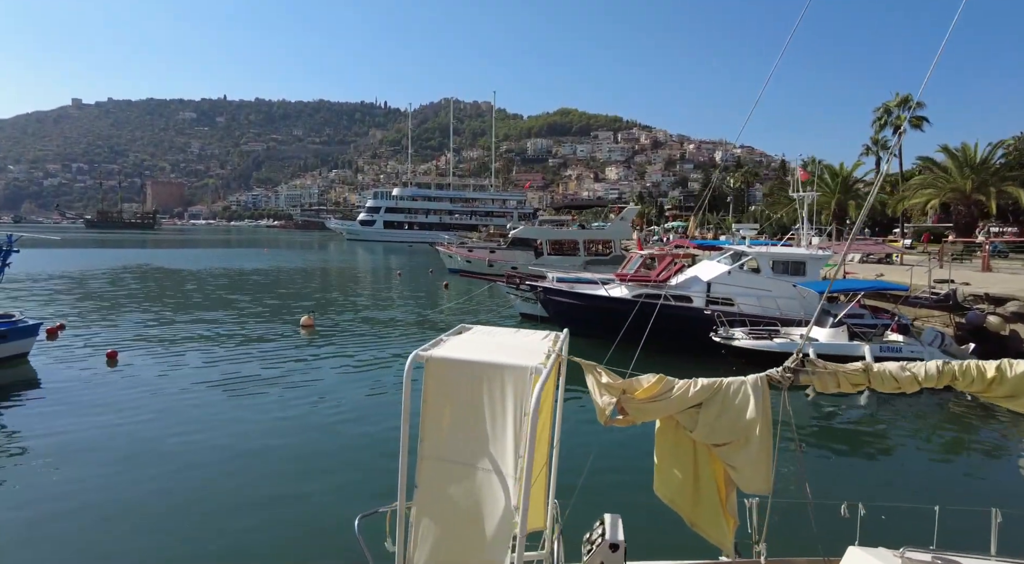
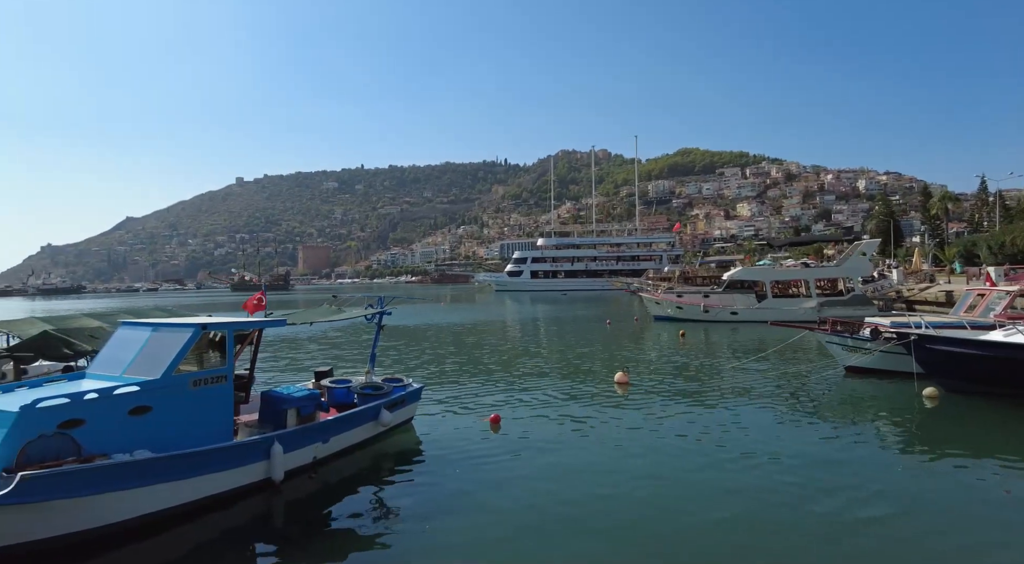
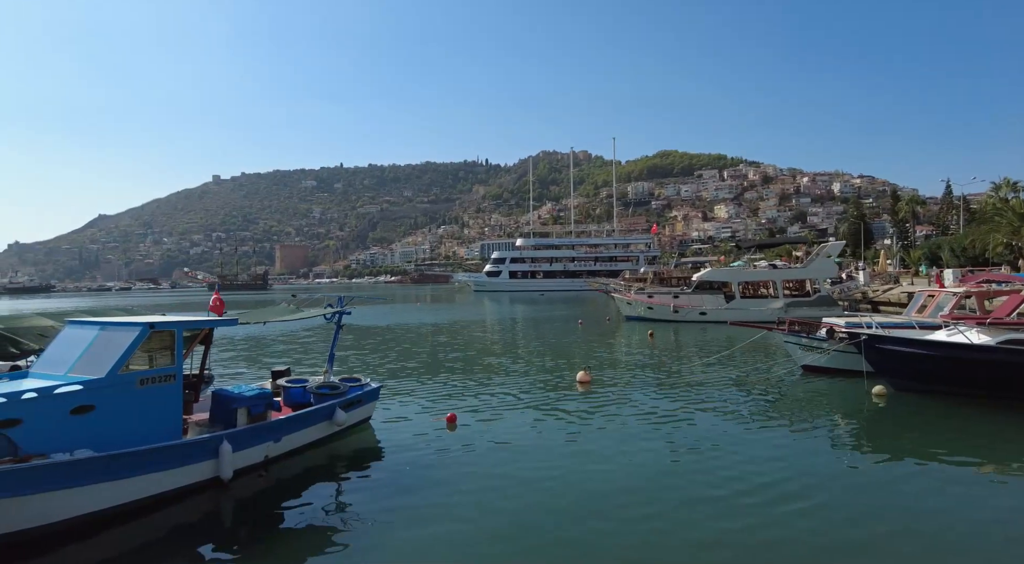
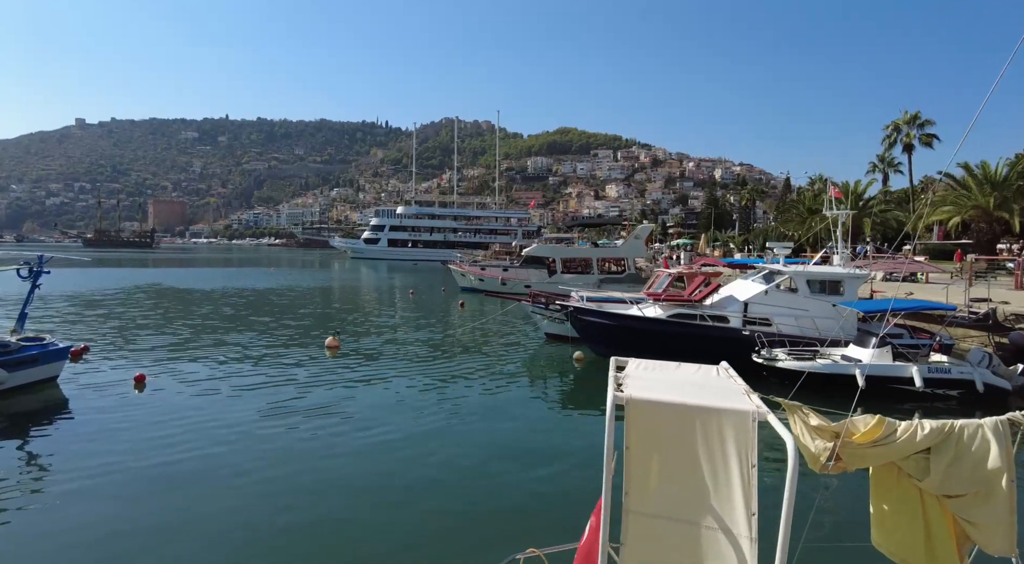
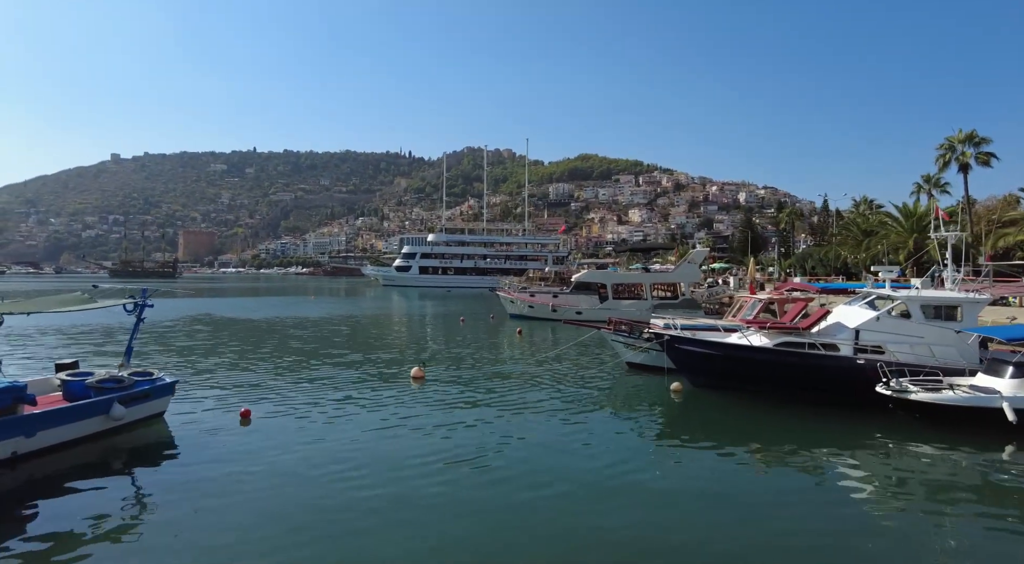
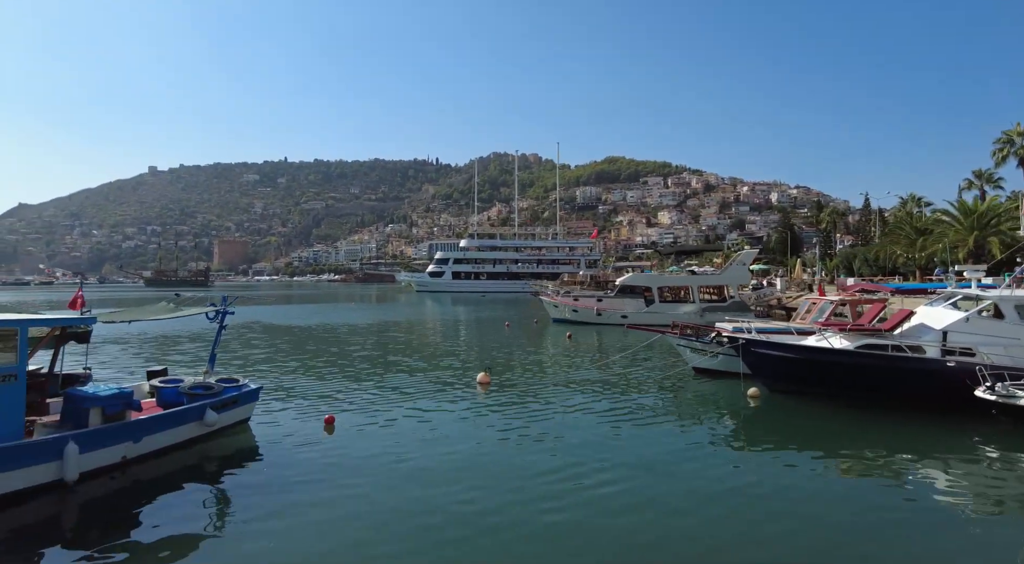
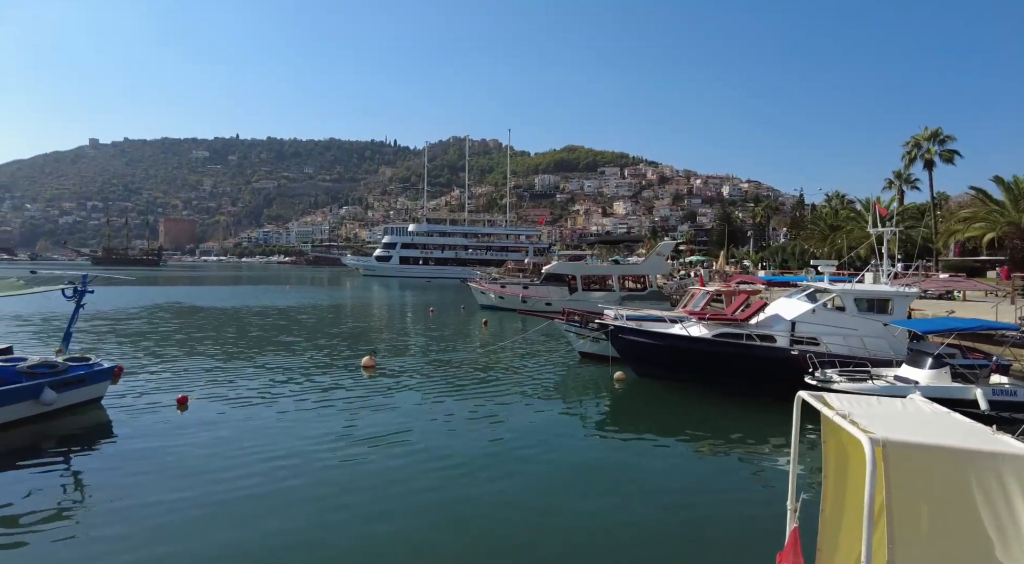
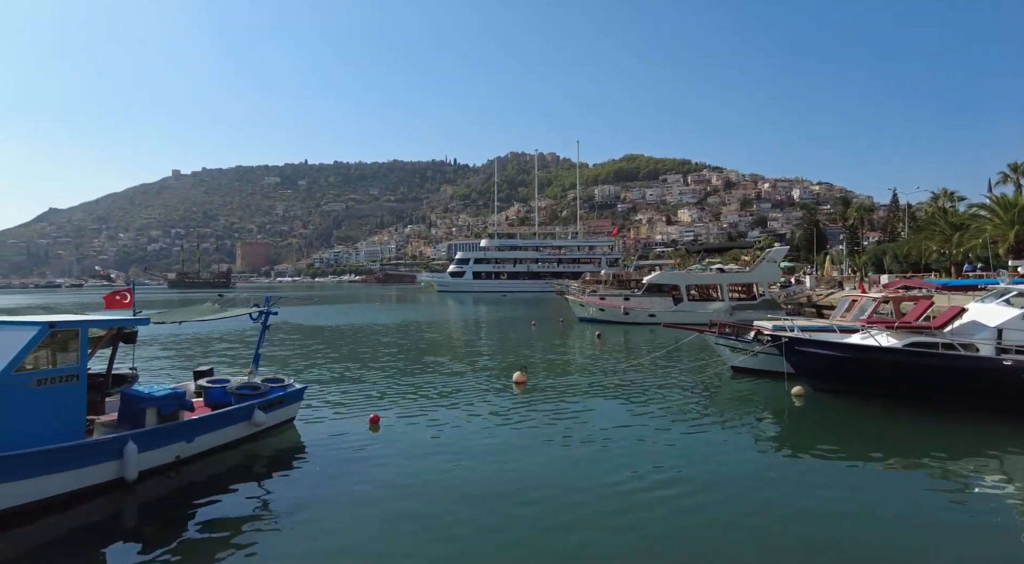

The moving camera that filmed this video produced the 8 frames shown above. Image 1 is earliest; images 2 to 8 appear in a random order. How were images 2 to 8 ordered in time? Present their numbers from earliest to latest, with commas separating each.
4, 7, 5, 6, 8, 3, 2
